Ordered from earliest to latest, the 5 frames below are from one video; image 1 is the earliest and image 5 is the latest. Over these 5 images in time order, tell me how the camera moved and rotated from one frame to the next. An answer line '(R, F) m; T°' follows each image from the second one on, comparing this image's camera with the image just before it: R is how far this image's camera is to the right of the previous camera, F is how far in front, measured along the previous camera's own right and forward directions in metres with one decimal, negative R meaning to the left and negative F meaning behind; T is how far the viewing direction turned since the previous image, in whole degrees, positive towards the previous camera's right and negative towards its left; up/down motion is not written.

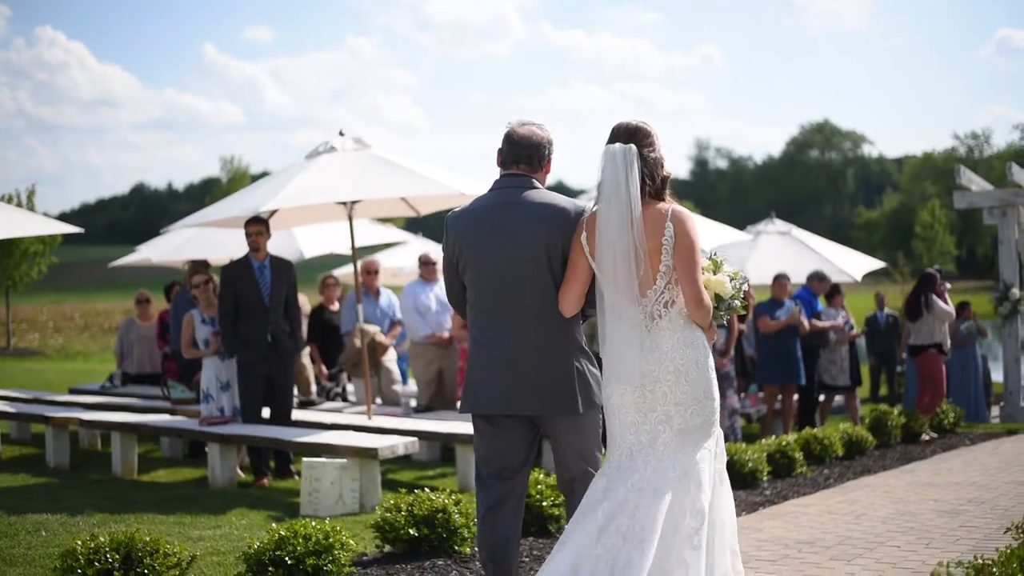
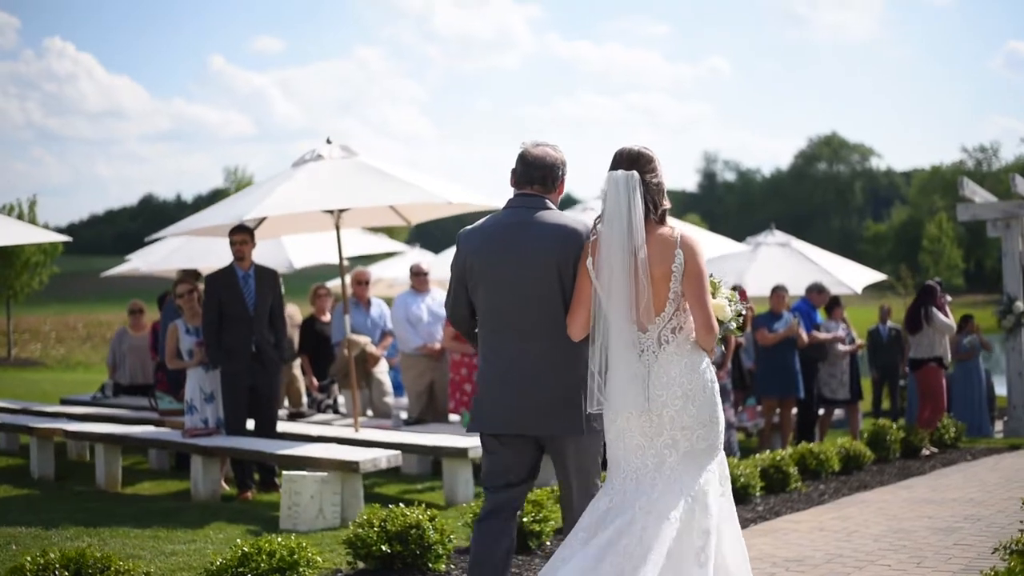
(+0.1, +0.2) m; 0°
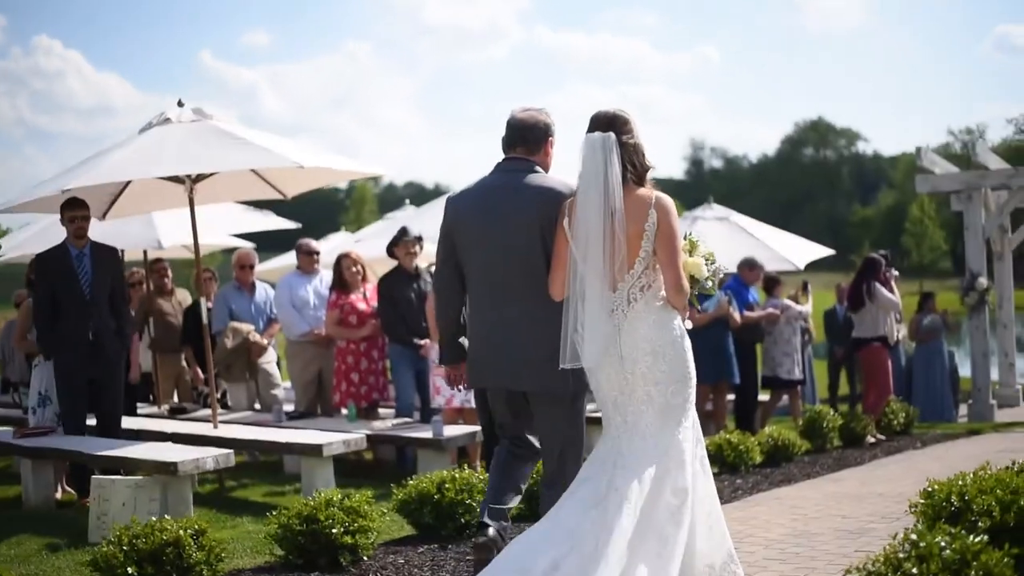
(+0.6, +1.1) m; 0°
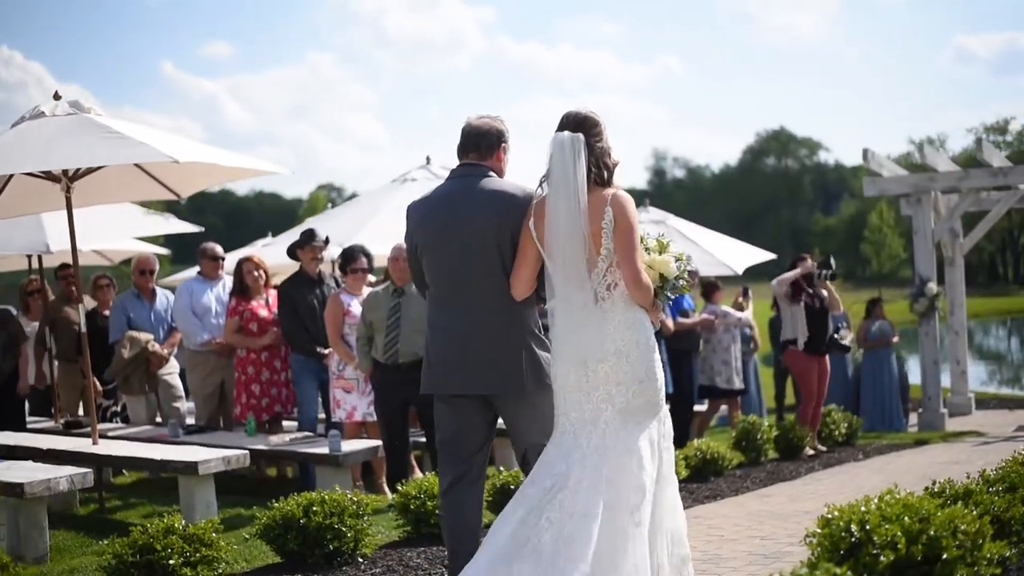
(+0.3, +0.6) m; +1°
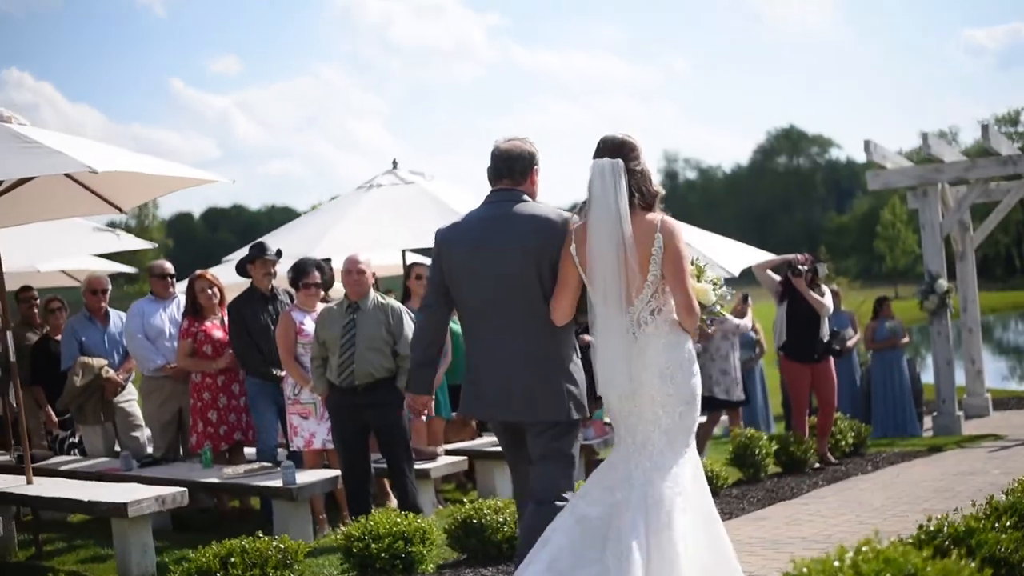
(+0.2, +0.7) m; -1°
